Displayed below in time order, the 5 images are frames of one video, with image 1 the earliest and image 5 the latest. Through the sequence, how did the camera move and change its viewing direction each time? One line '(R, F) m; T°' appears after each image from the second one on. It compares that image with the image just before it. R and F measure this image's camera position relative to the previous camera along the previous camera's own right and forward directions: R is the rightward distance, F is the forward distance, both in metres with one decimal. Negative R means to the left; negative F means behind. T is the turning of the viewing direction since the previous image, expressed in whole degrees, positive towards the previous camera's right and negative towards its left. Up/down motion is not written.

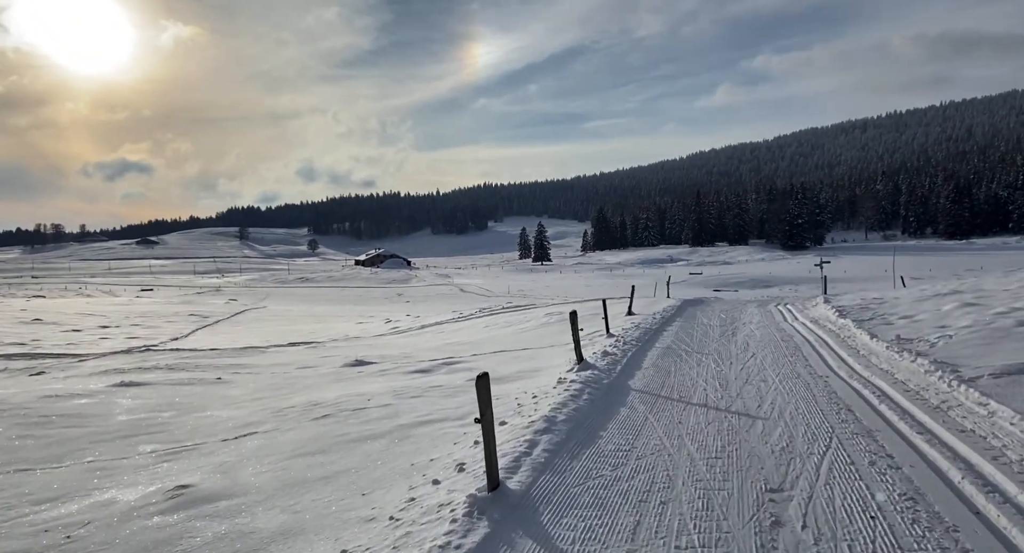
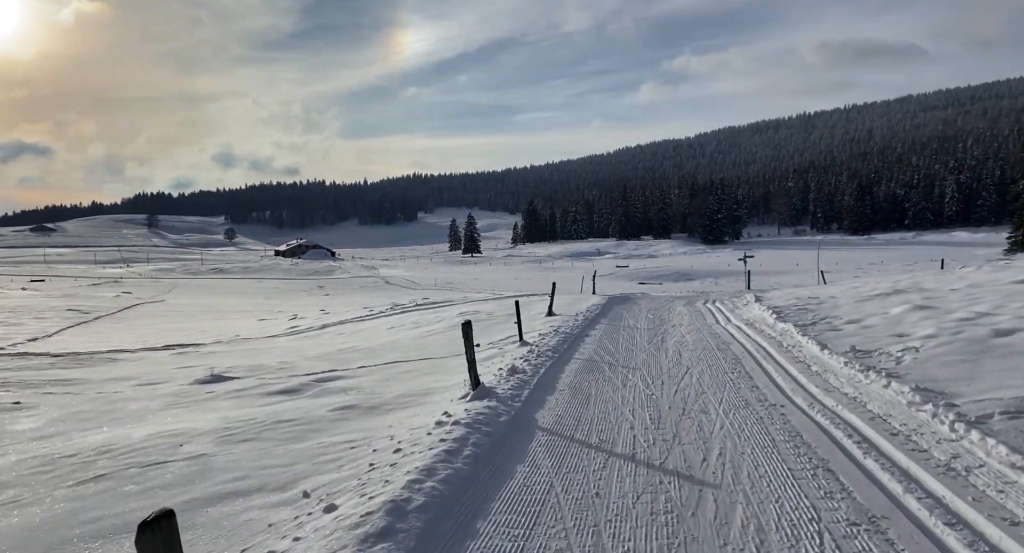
(+0.6, +1.9) m; +7°
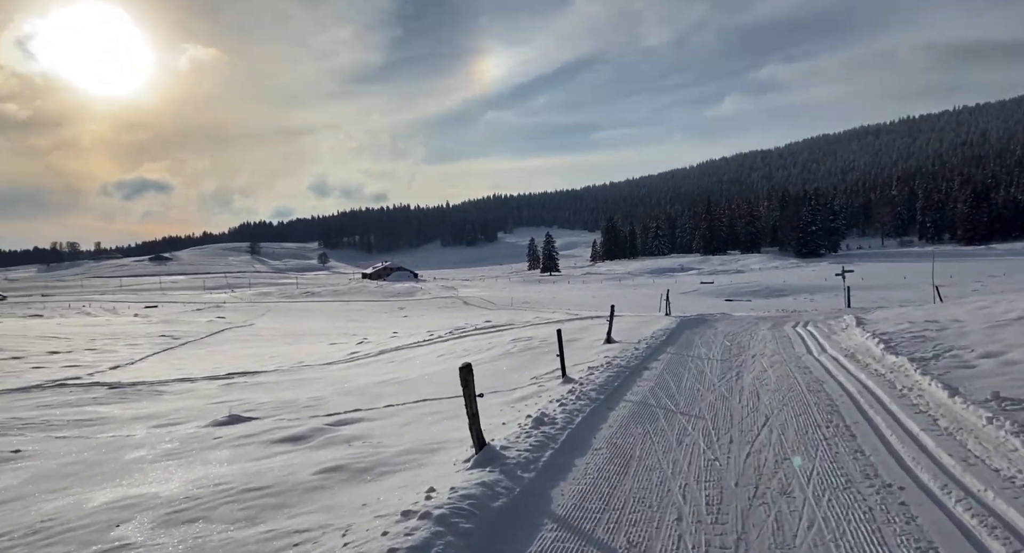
(+0.6, +1.4) m; -8°
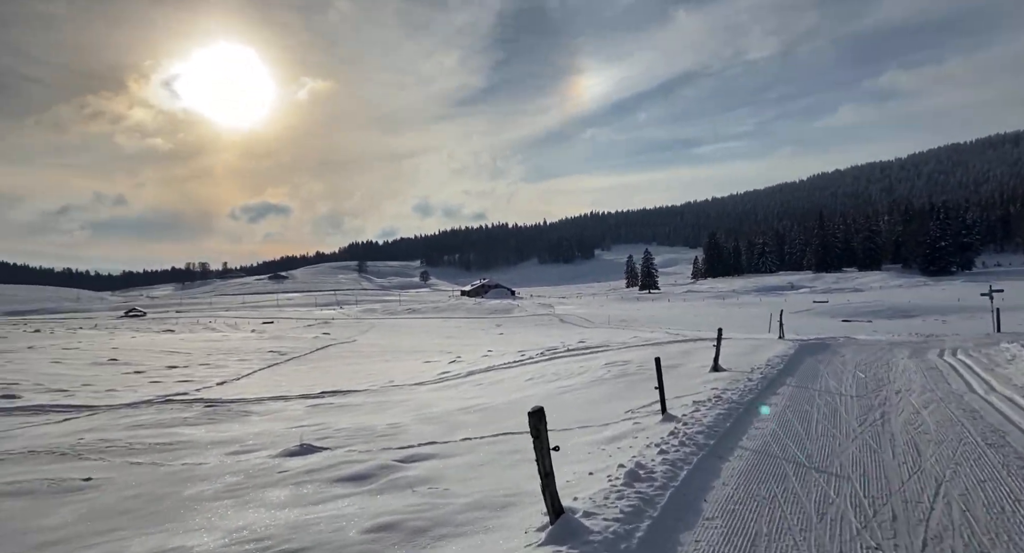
(+0.1, +1.0) m; -9°
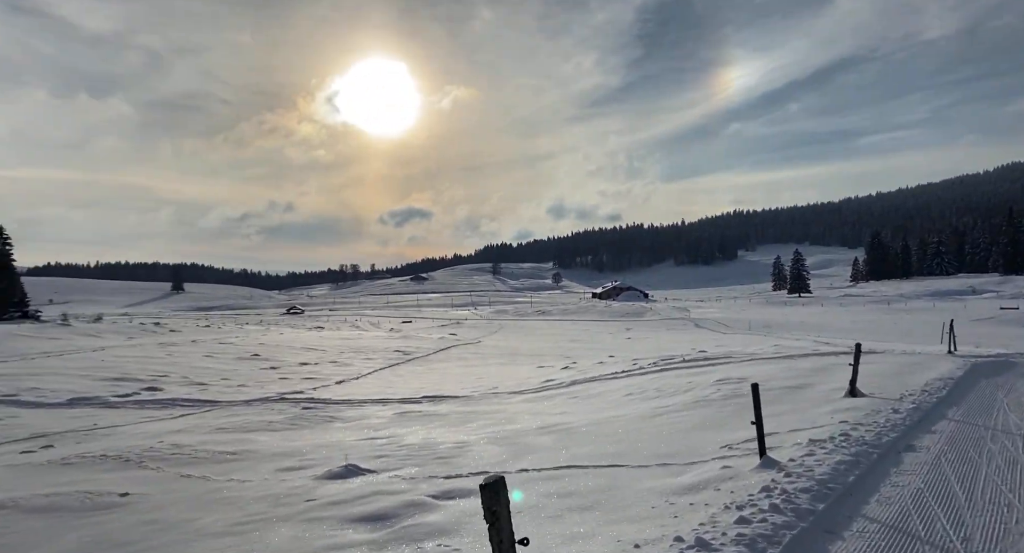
(+0.8, +1.3) m; -12°
